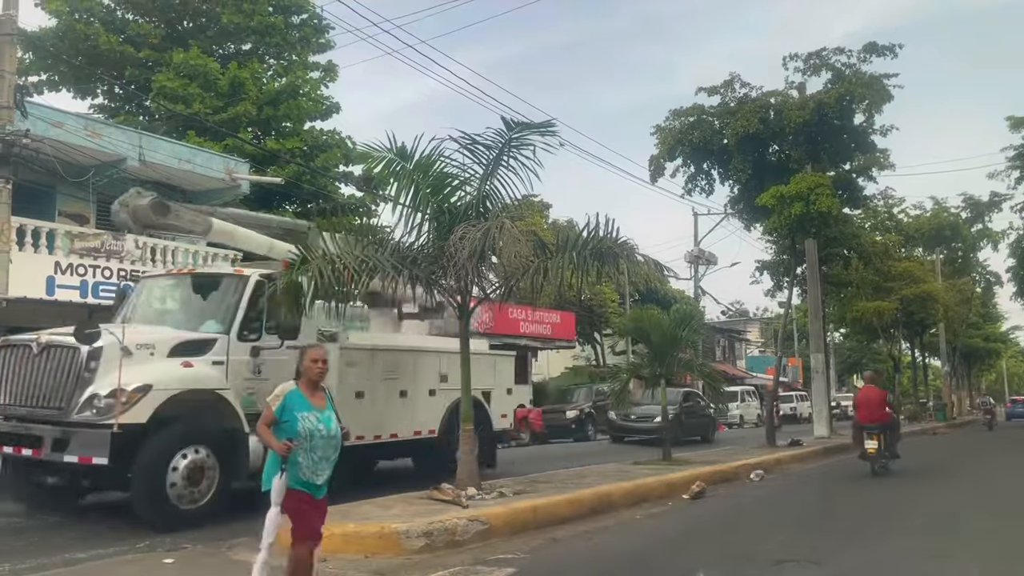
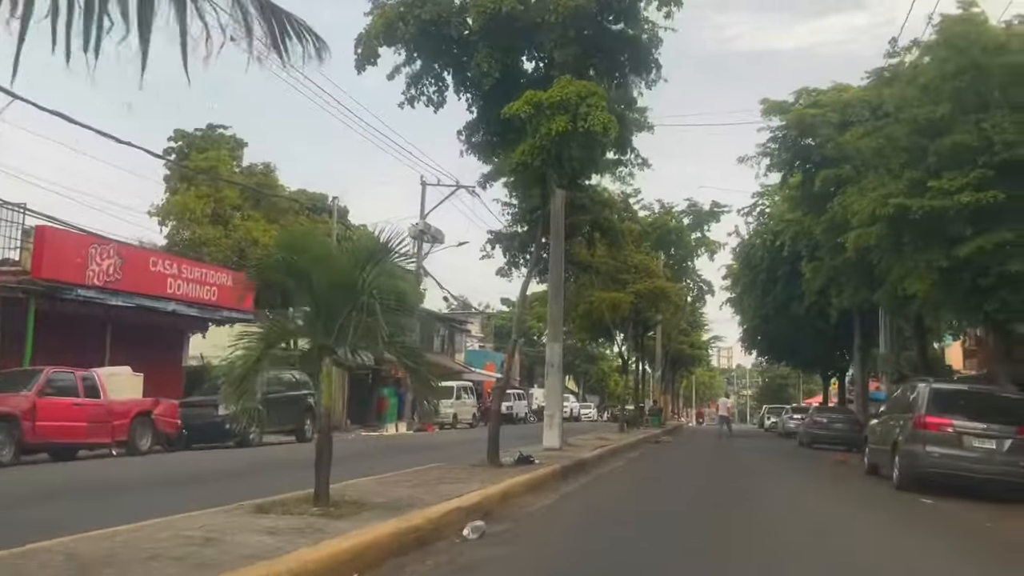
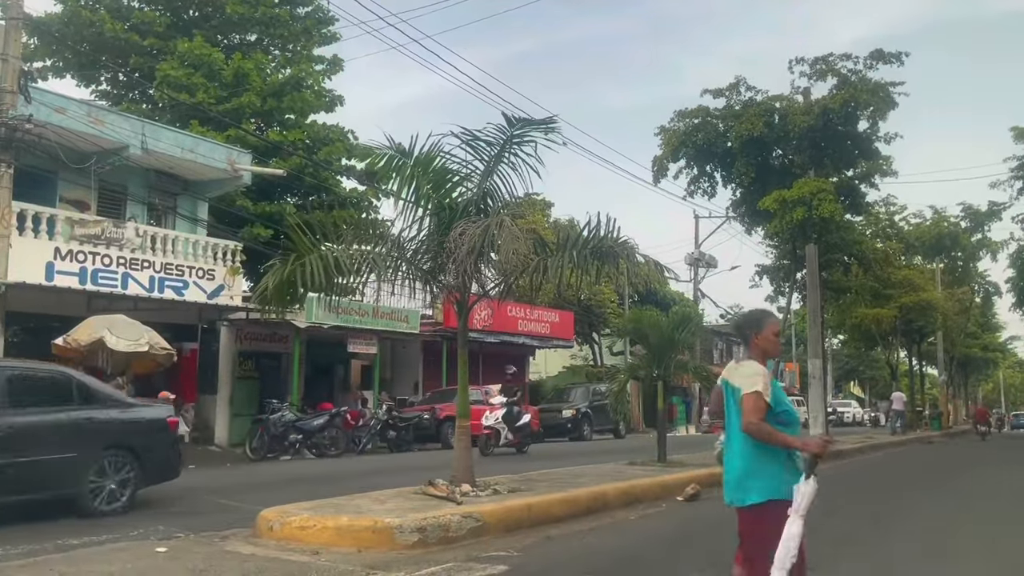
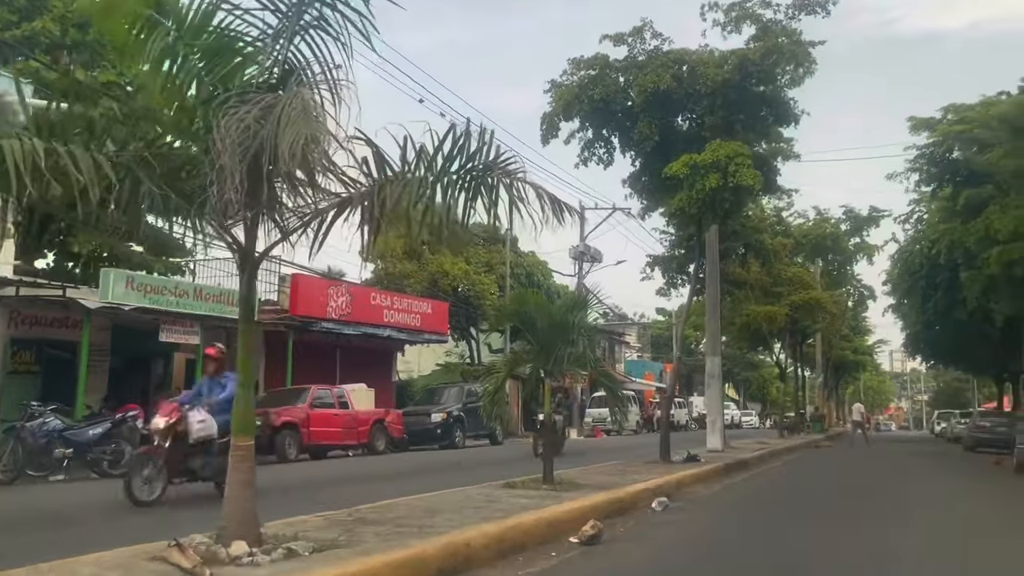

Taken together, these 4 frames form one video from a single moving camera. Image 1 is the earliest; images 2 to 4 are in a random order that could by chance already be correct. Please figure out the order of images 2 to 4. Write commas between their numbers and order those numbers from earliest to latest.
3, 4, 2
